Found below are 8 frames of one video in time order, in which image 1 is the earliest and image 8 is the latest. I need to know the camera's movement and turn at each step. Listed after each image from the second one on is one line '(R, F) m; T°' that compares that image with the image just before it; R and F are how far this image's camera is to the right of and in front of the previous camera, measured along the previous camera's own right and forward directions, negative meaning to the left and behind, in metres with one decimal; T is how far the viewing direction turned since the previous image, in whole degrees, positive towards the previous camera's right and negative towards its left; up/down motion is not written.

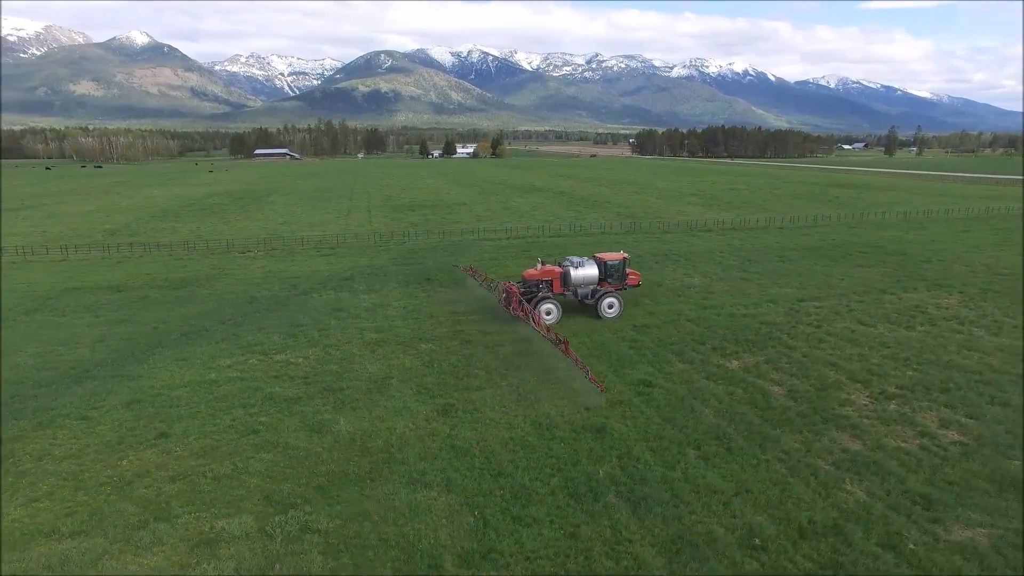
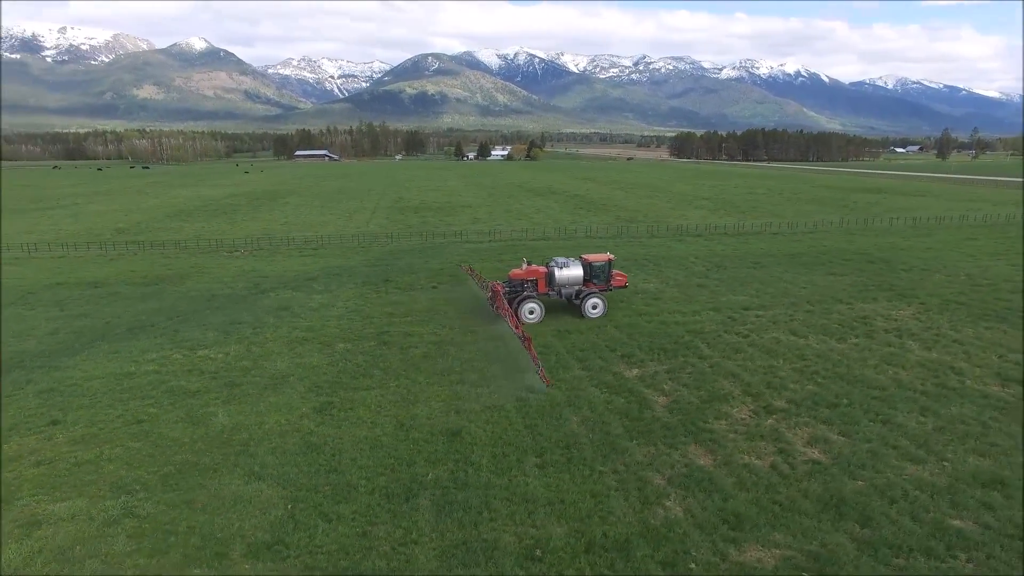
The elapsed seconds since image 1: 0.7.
(+4.9, 0.0) m; -4°
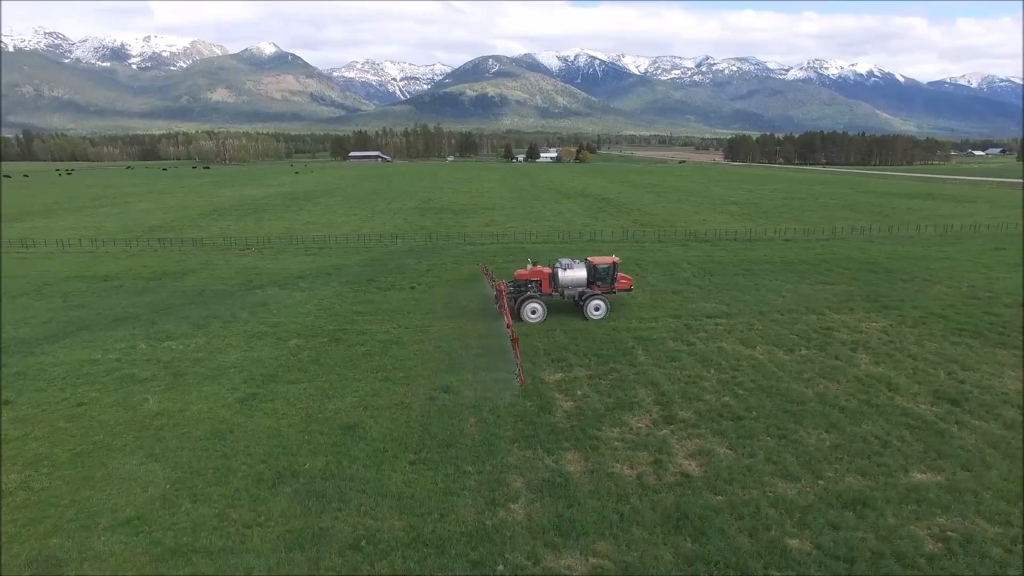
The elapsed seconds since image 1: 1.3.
(+4.4, -0.2) m; -5°
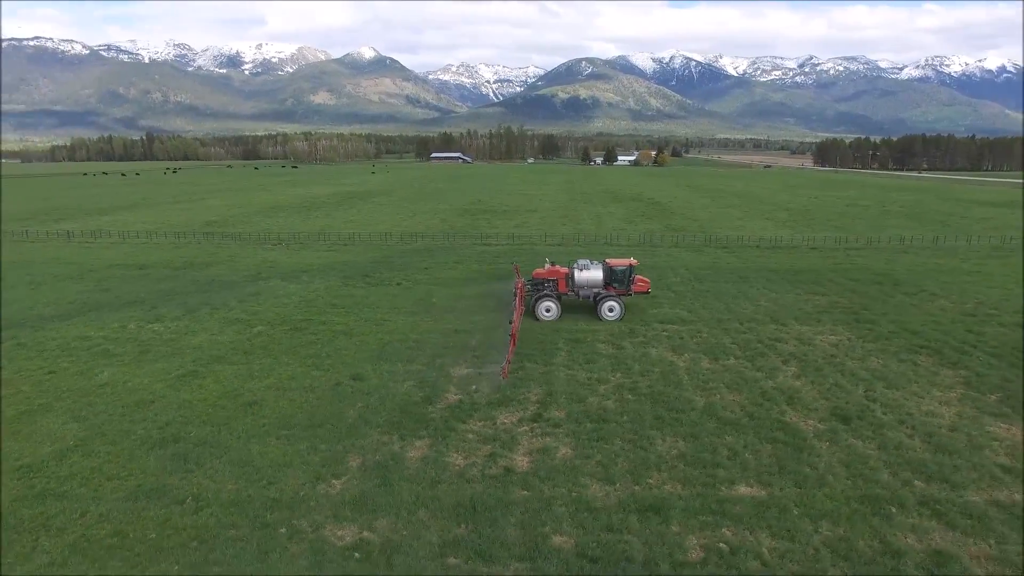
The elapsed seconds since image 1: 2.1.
(+6.0, -0.5) m; -8°
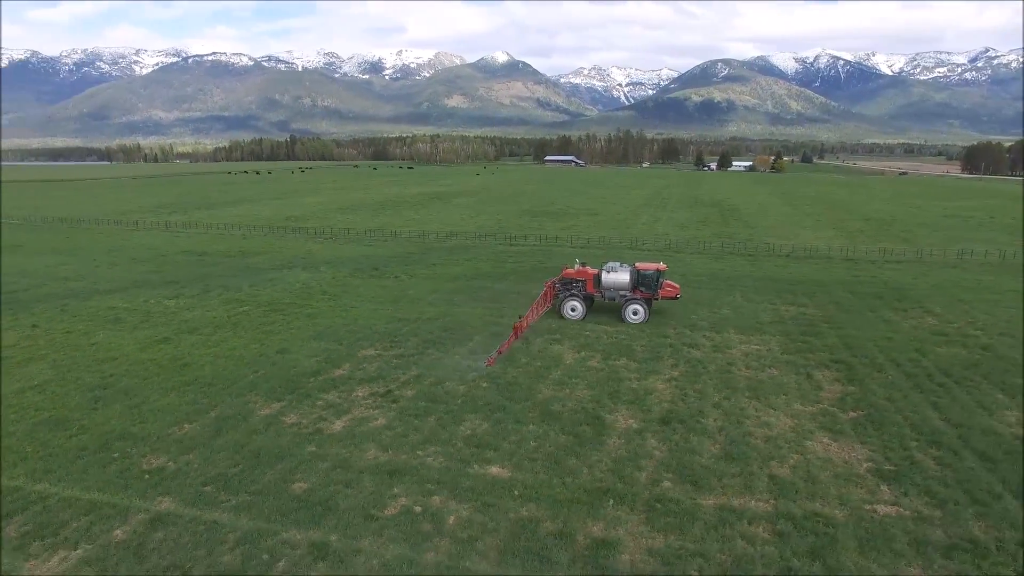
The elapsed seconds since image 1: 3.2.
(+8.4, -1.1) m; -11°
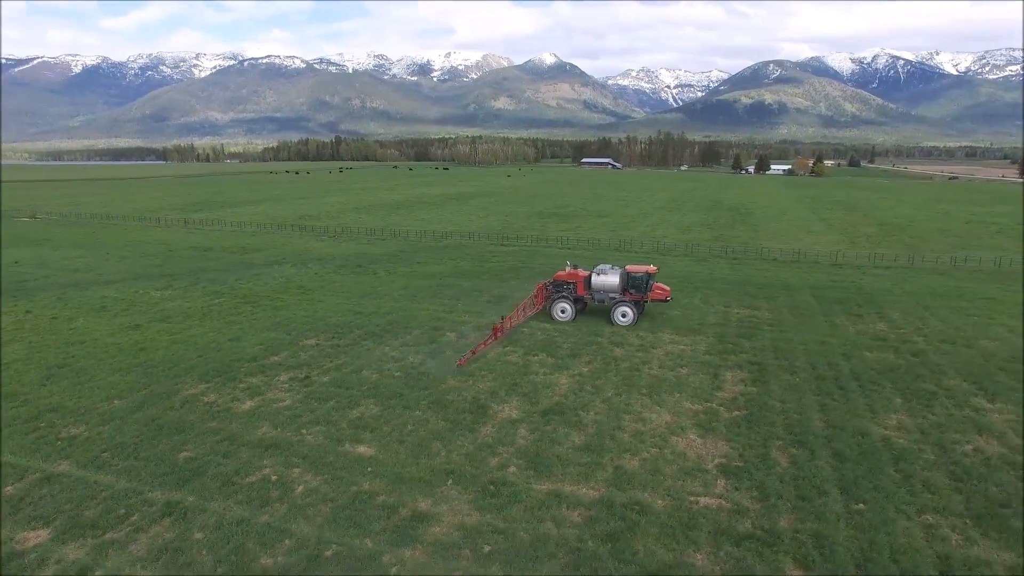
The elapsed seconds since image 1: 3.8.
(+4.6, -1.0) m; -4°
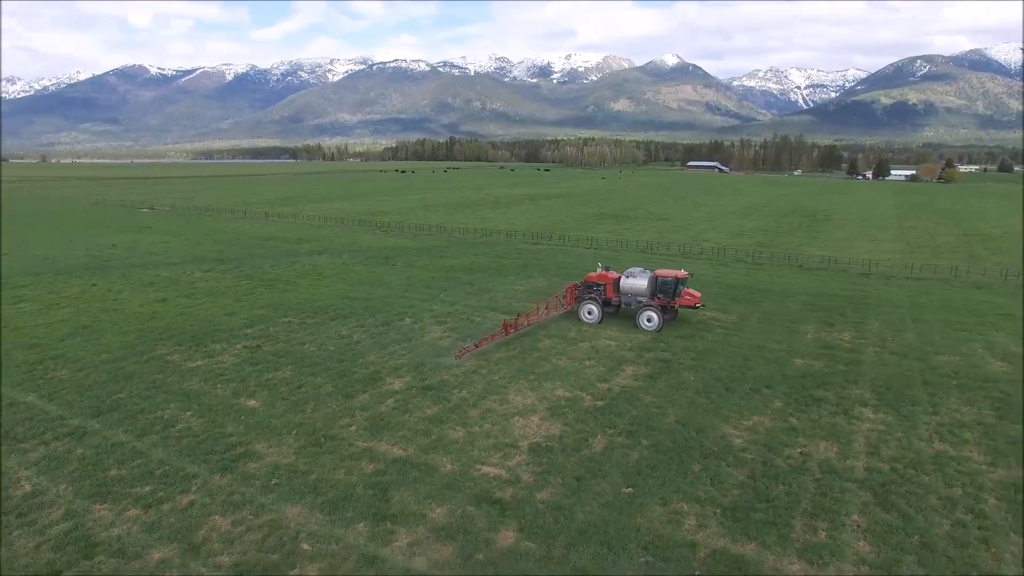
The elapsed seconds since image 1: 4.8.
(+7.5, -1.4) m; -11°
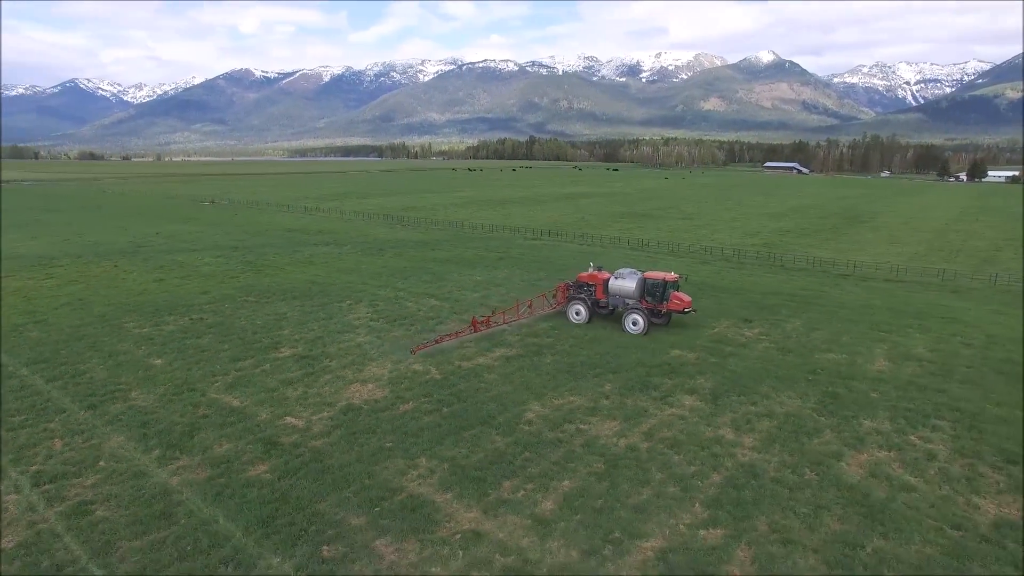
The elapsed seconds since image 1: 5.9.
(+8.1, -1.6) m; -8°
